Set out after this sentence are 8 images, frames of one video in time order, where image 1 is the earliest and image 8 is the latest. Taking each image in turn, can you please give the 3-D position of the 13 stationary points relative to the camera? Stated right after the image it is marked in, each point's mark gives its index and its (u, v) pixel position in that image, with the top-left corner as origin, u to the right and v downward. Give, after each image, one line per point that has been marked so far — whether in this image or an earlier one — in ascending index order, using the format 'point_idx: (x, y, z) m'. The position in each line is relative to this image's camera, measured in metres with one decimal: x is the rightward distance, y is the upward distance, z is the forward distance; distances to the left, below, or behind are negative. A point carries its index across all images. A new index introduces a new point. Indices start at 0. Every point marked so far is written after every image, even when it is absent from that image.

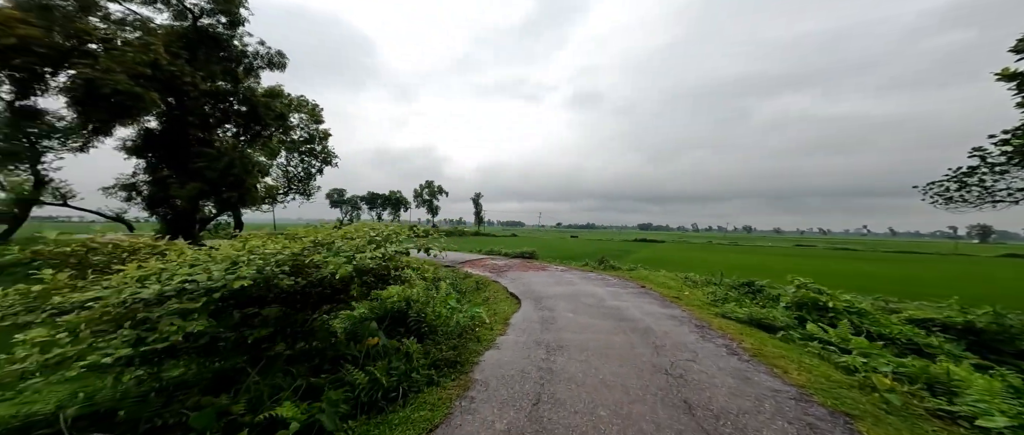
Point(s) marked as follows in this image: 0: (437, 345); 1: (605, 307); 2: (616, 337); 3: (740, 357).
0: (-1.1, -2.1, +5.3) m
1: (+2.3, -2.2, +7.7) m
2: (+1.9, -2.2, +5.9) m
3: (+3.7, -2.2, +5.1) m
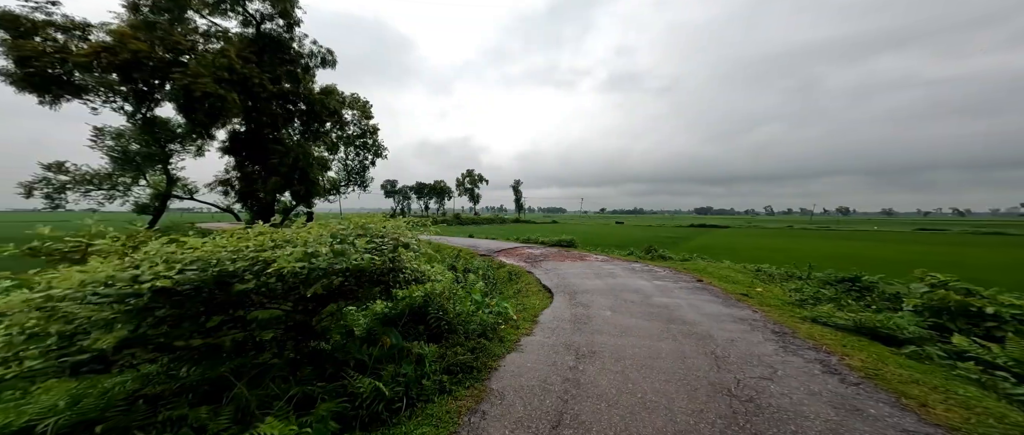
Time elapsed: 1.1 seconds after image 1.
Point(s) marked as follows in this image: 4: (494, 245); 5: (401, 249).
0: (-0.7, -1.8, +4.7) m
1: (+3.0, -1.8, +6.6) m
2: (+2.3, -1.9, +4.8) m
3: (+4.0, -1.9, +3.8) m
4: (-1.0, -1.5, +17.7) m
5: (-1.3, -0.4, +3.9) m
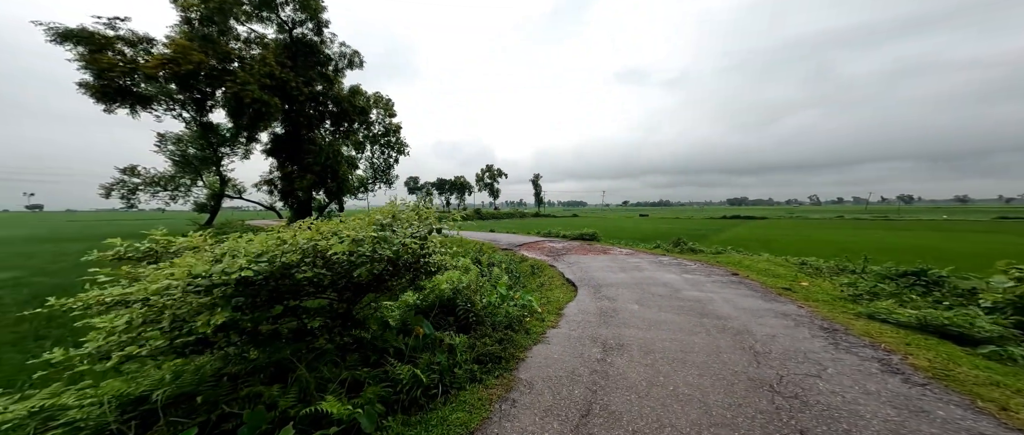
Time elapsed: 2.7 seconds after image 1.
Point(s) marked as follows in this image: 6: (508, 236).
0: (-0.4, -1.7, +4.7) m
1: (+3.5, -1.6, +6.4) m
2: (+2.7, -1.7, +4.6) m
3: (+4.3, -1.8, +3.5) m
4: (+0.3, -1.2, +17.6) m
5: (-1.0, -0.3, +3.9) m
6: (-0.2, -1.1, +18.9) m
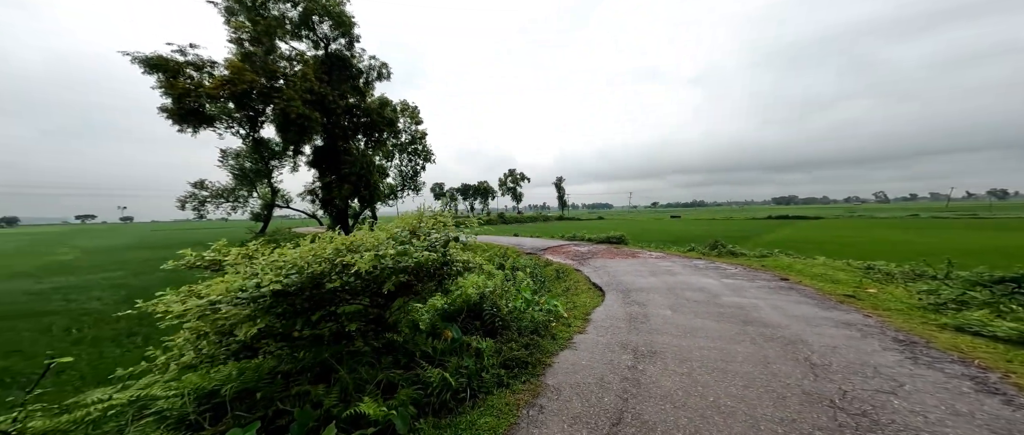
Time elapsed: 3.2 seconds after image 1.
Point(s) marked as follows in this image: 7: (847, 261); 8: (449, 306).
0: (0.0, -1.8, +4.5) m
1: (+3.9, -1.7, +5.9) m
2: (+3.0, -1.7, +4.2) m
3: (+4.5, -1.7, +3.0) m
4: (+1.6, -1.4, +17.4) m
5: (-0.8, -0.3, +3.8) m
6: (+1.2, -1.4, +18.7) m
7: (+10.8, -1.4, +10.2) m
8: (-1.1, -1.5, +5.2) m
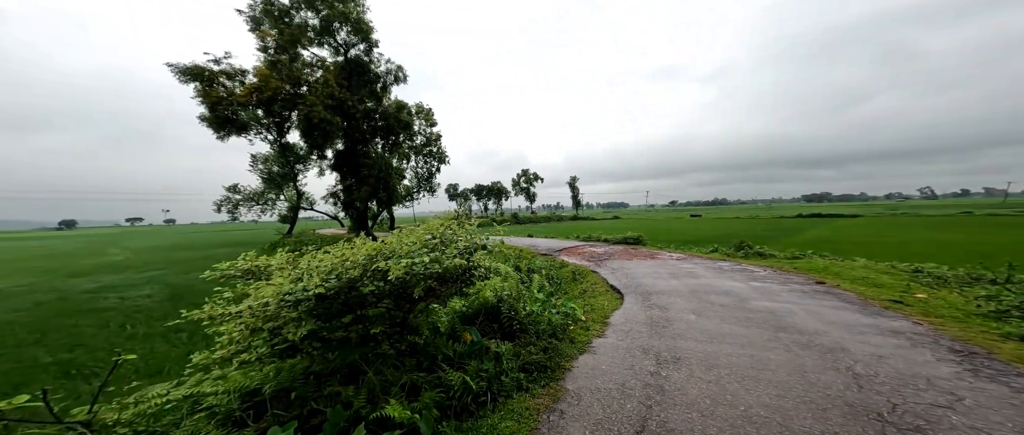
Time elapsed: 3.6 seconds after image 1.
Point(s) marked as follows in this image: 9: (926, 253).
0: (+0.2, -1.8, +4.4) m
1: (+4.2, -1.6, +5.6) m
2: (+3.3, -1.7, +4.0) m
3: (+4.7, -1.7, +2.6) m
4: (+2.4, -1.4, +17.2) m
5: (-0.6, -0.3, +3.8) m
6: (+2.1, -1.4, +18.5) m
7: (+11.3, -1.4, +9.6) m
8: (-0.8, -1.5, +5.1) m
9: (+18.3, -1.6, +14.1) m
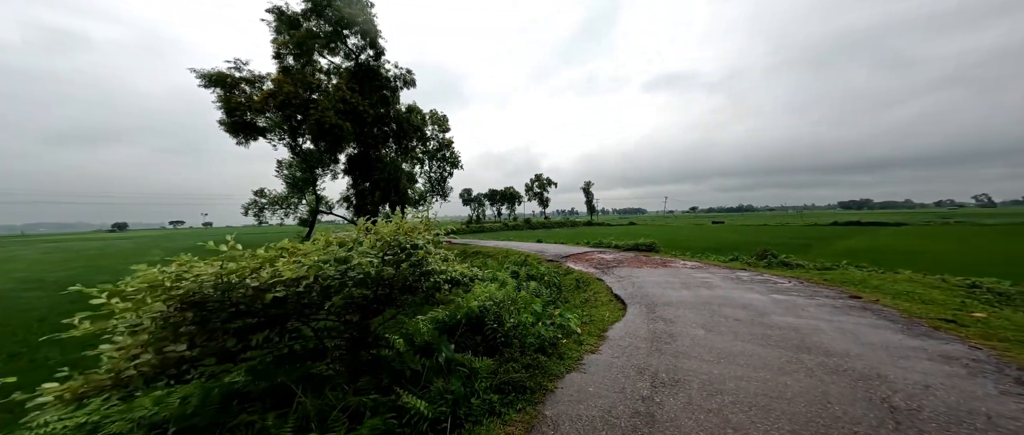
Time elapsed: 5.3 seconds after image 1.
0: (0.0, -1.8, +4.0) m
1: (+4.0, -1.7, +5.1) m
2: (+3.0, -1.8, +3.5) m
3: (+4.4, -1.7, +2.1) m
4: (+2.8, -1.7, +16.7) m
5: (-0.8, -0.4, +3.4) m
6: (+2.5, -1.7, +18.0) m
7: (+11.3, -1.6, +8.7) m
8: (-1.0, -1.5, +4.8) m
9: (+18.5, -1.9, +12.8) m
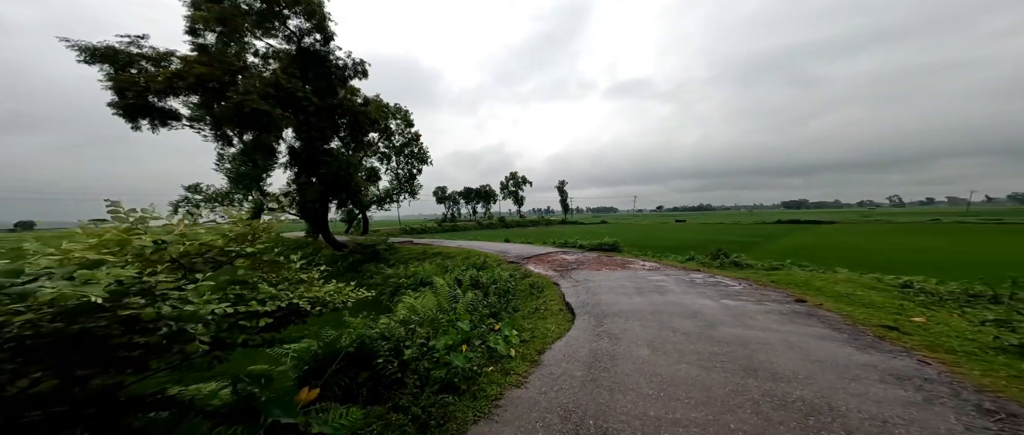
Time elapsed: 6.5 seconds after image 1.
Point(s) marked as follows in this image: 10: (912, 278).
0: (-1.0, -1.9, +3.2) m
1: (+2.9, -1.8, +4.6) m
2: (+2.0, -1.8, +2.9) m
3: (+3.5, -1.8, +1.6) m
4: (+0.8, -1.6, +16.1) m
5: (-1.8, -0.4, +2.6) m
6: (+0.5, -1.6, +17.4) m
7: (+9.9, -1.6, +8.7) m
8: (-2.0, -1.6, +3.9) m
9: (+16.8, -1.8, +13.3) m
10: (+10.0, -1.5, +8.0) m
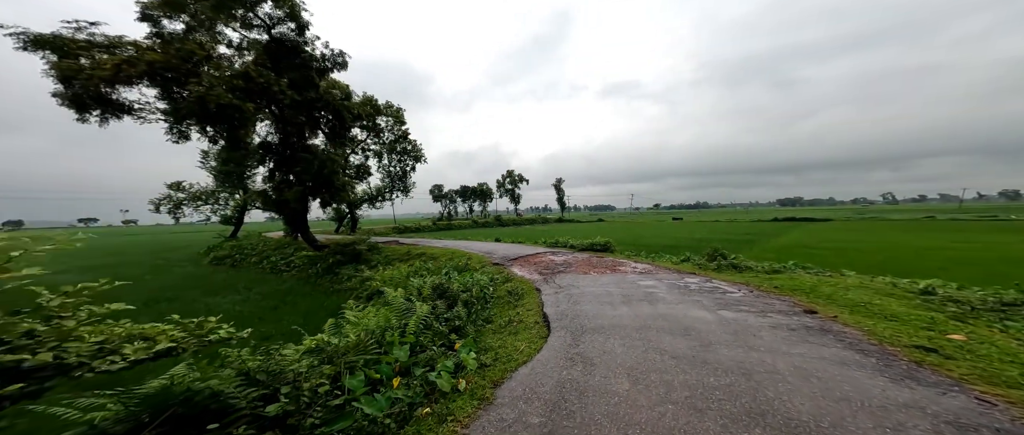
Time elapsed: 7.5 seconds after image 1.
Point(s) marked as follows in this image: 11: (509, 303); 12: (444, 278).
0: (-1.6, -1.9, +2.4) m
1: (+2.4, -1.8, +3.7) m
2: (+1.5, -1.8, +2.0) m
3: (+2.9, -1.8, +0.7) m
4: (+0.2, -1.6, +15.2) m
5: (-2.4, -0.4, +1.7) m
6: (-0.1, -1.5, +16.5) m
7: (+9.3, -1.5, +7.9) m
8: (-2.6, -1.6, +3.0) m
9: (+16.2, -1.7, +12.5) m
10: (+9.4, -1.5, +7.1) m
11: (-0.1, -2.0, +7.3) m
12: (-2.0, -1.6, +8.7) m
